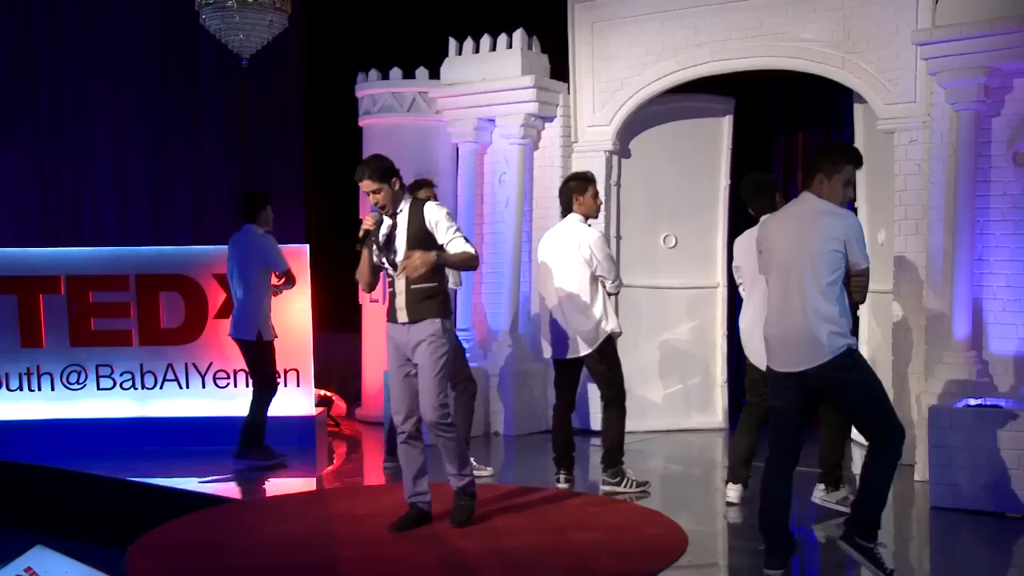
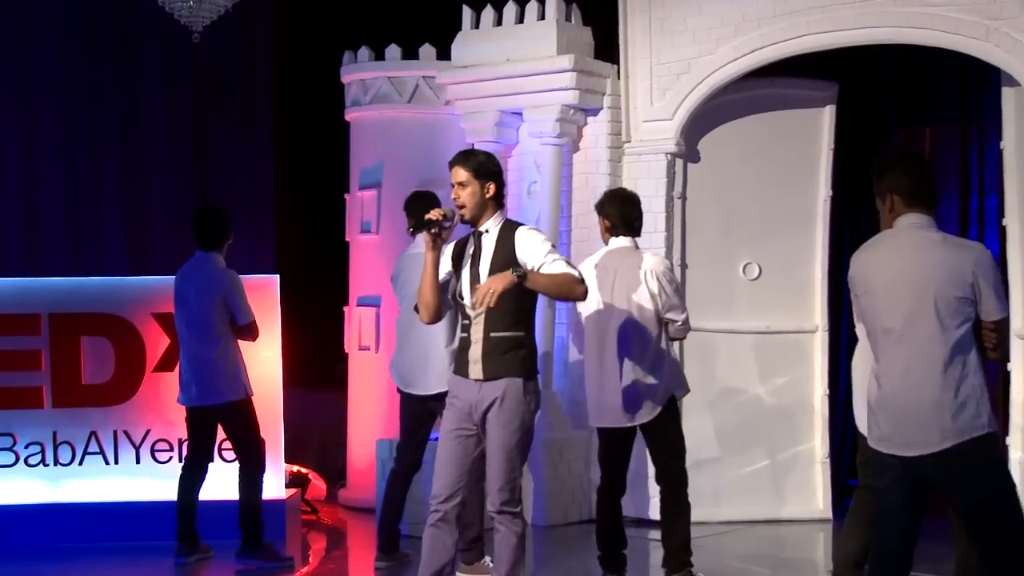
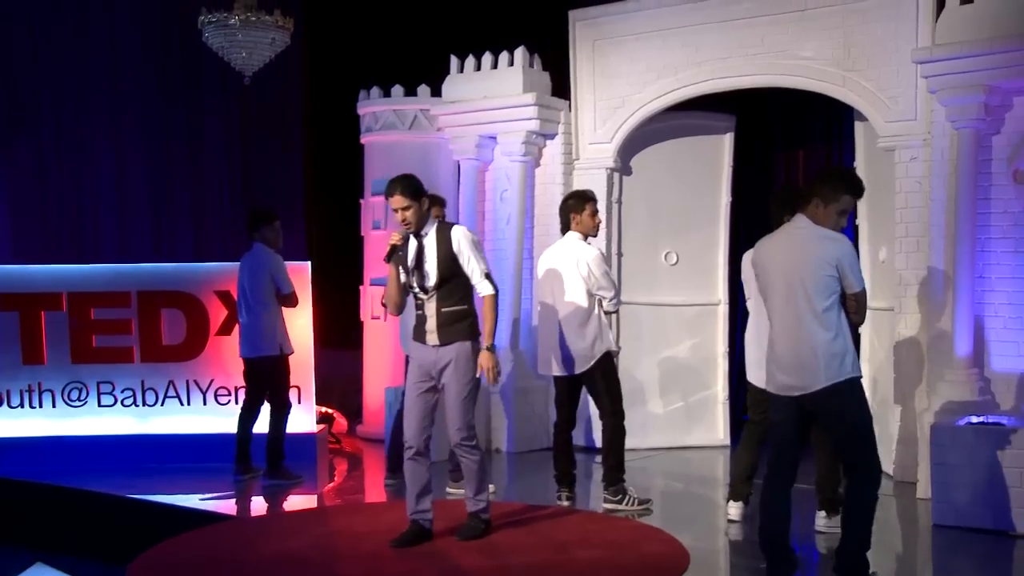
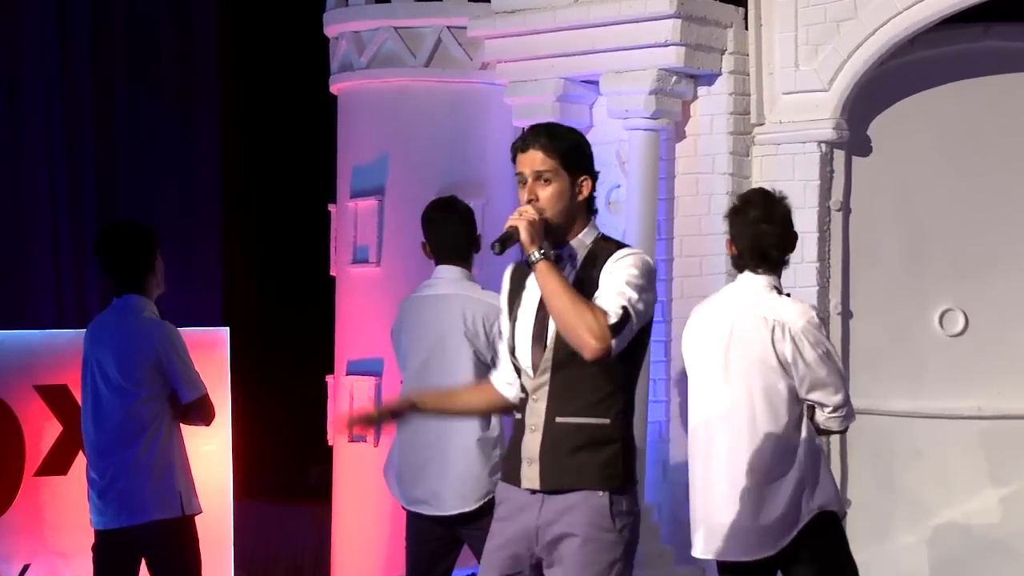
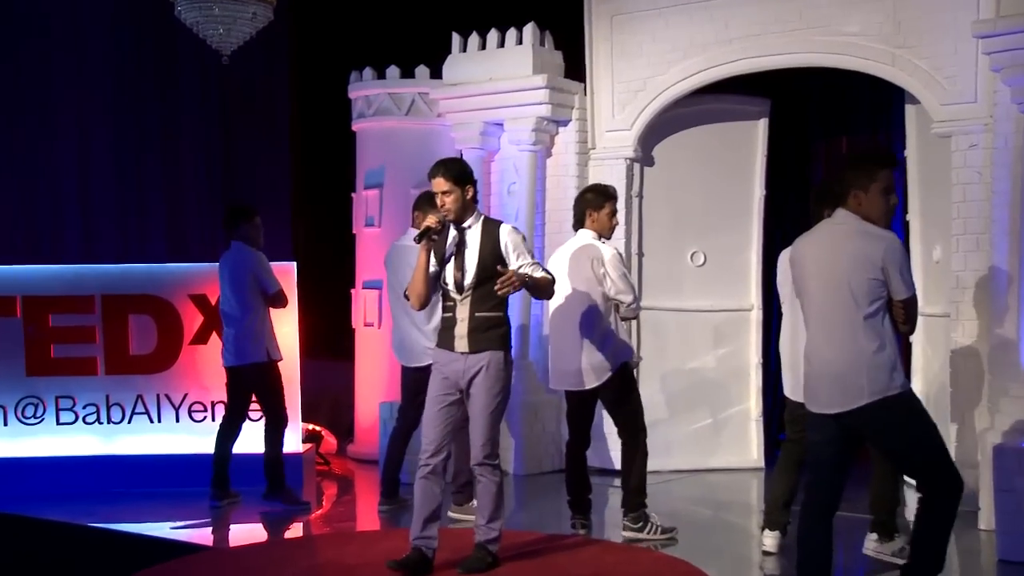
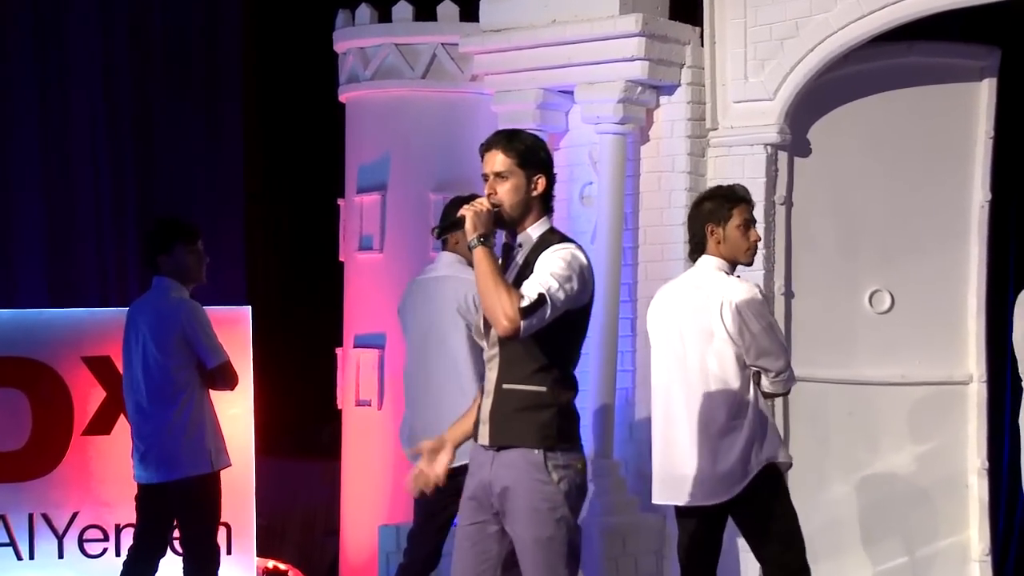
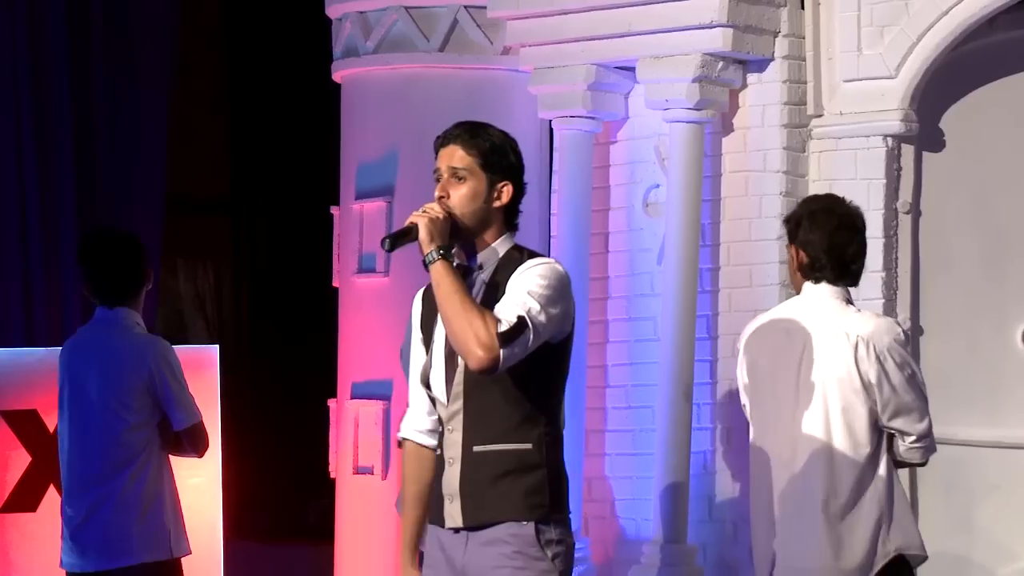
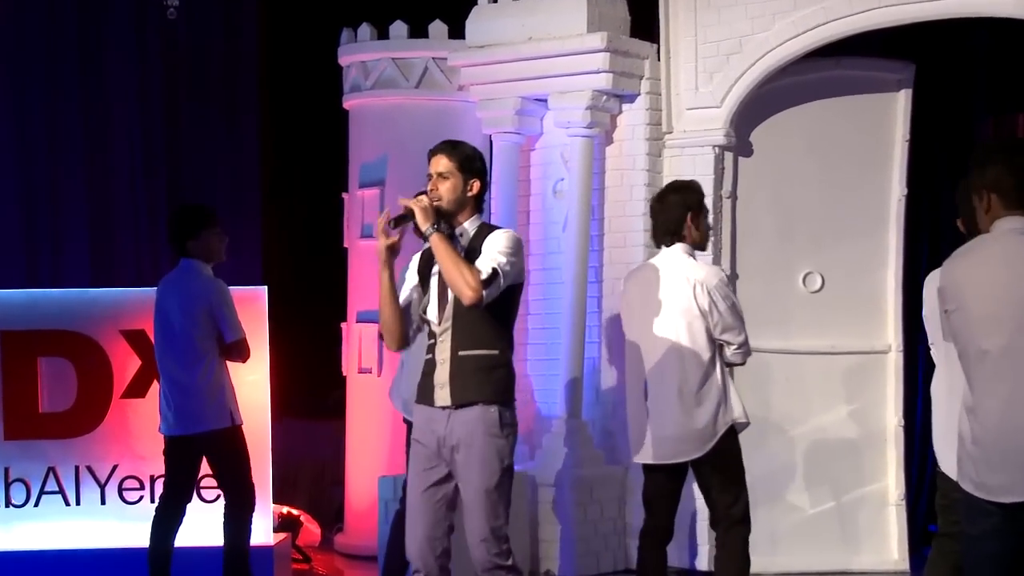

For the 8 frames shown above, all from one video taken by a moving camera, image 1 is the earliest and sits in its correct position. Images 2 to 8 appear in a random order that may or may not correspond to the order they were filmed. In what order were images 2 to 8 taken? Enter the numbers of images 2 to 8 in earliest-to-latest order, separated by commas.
3, 5, 2, 8, 6, 4, 7
